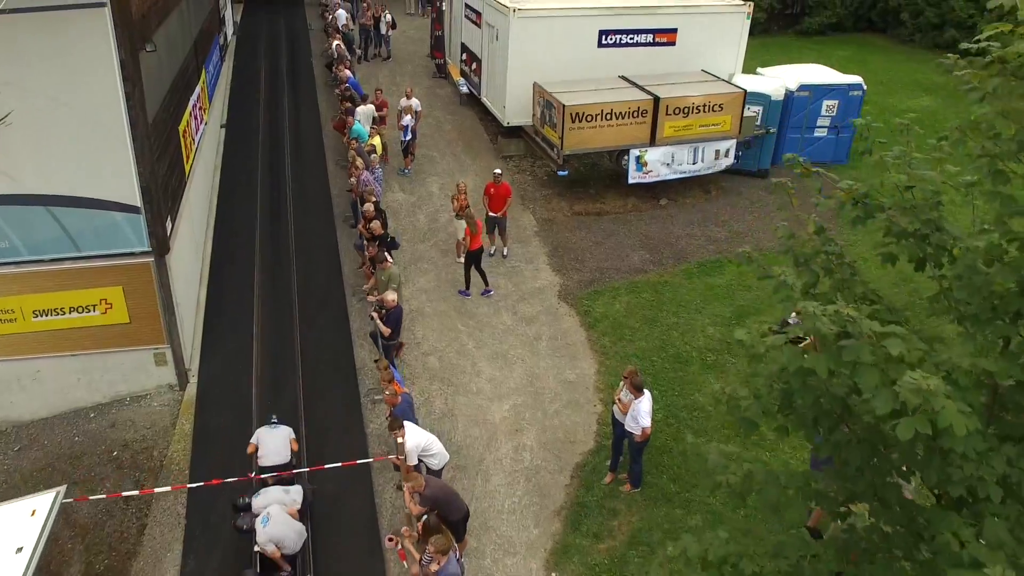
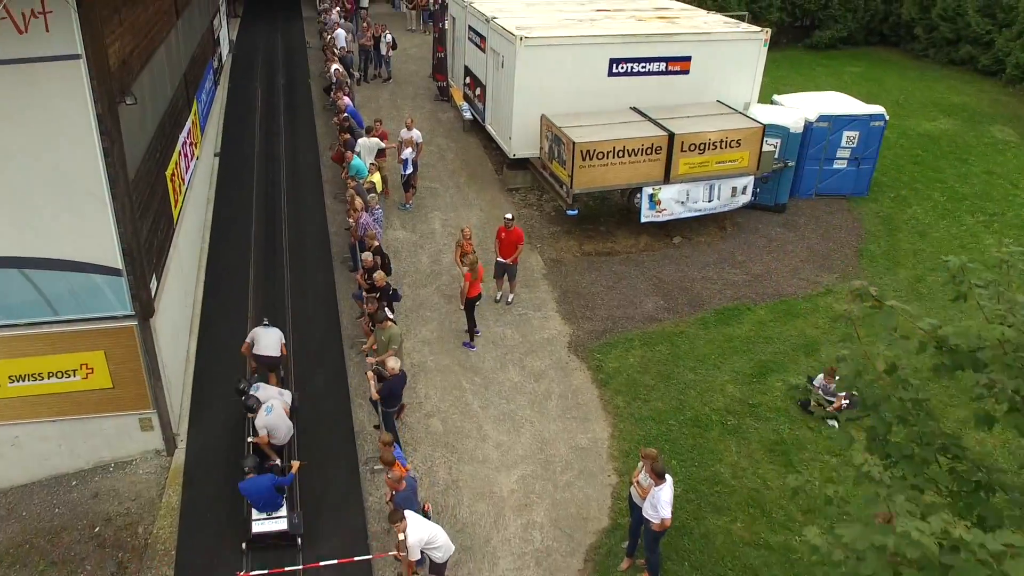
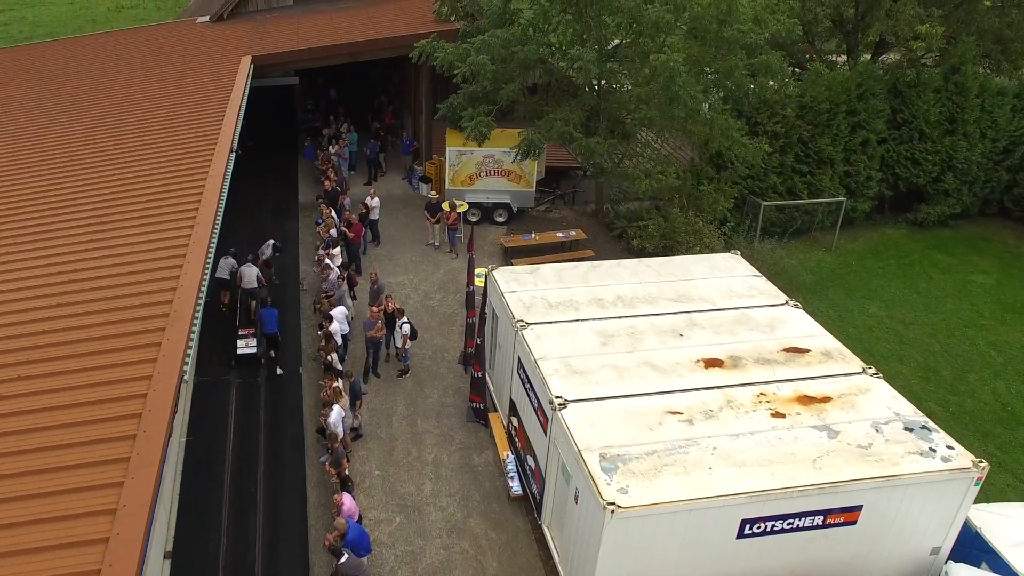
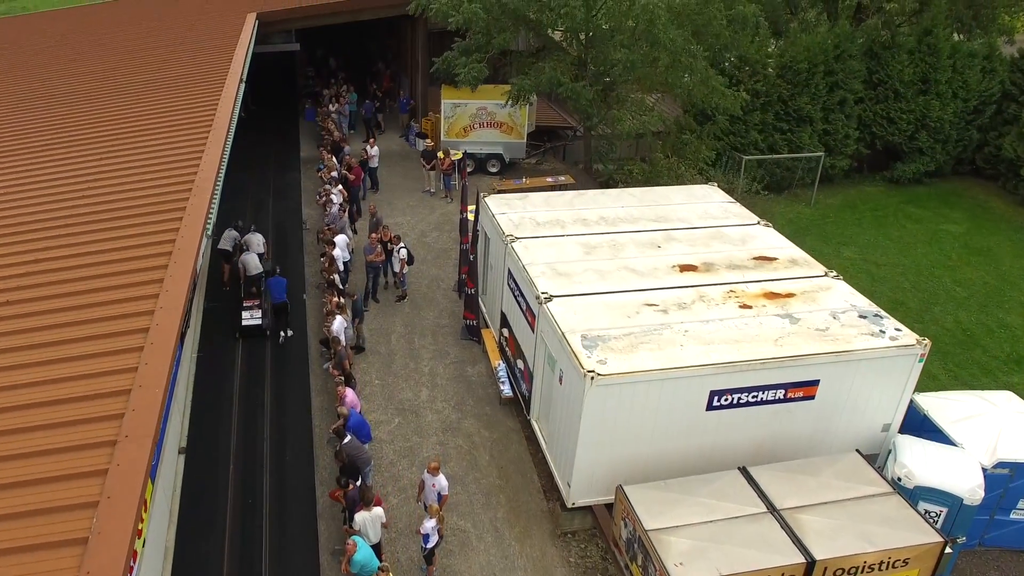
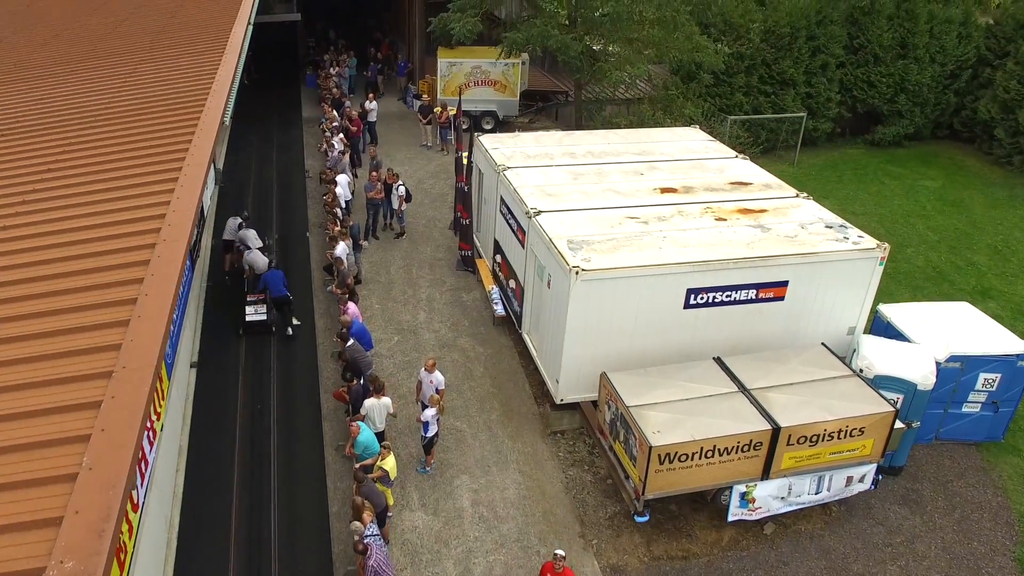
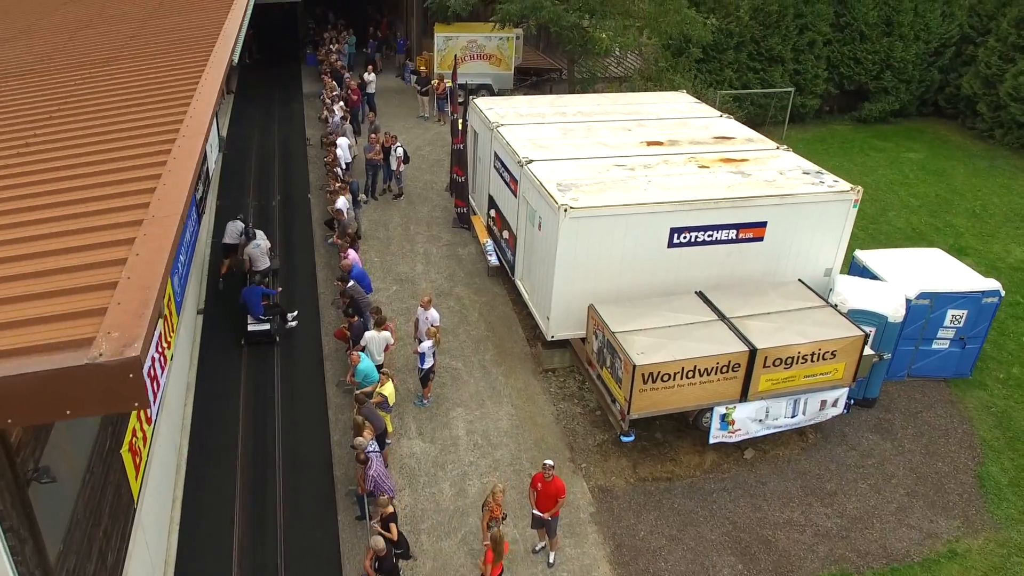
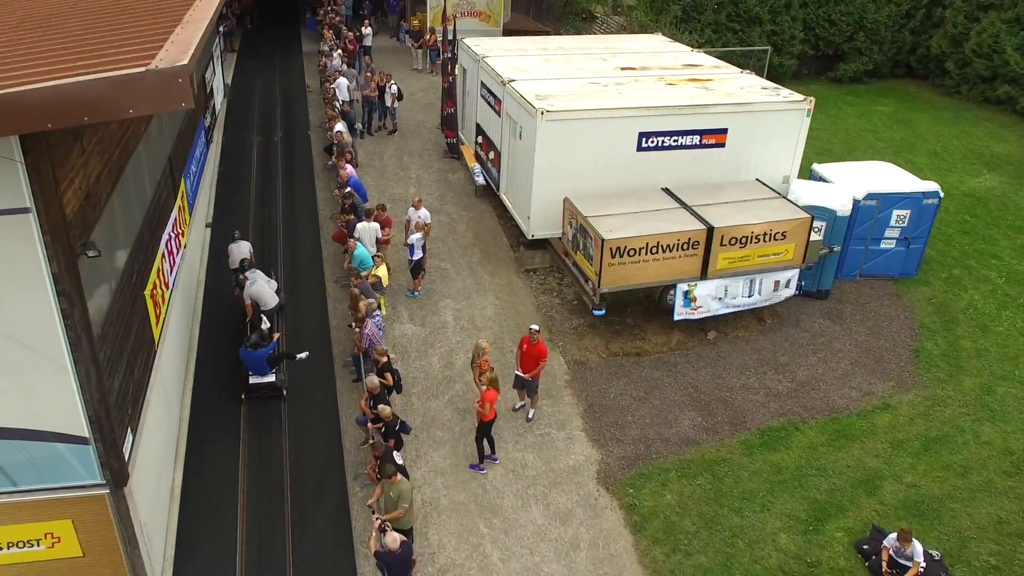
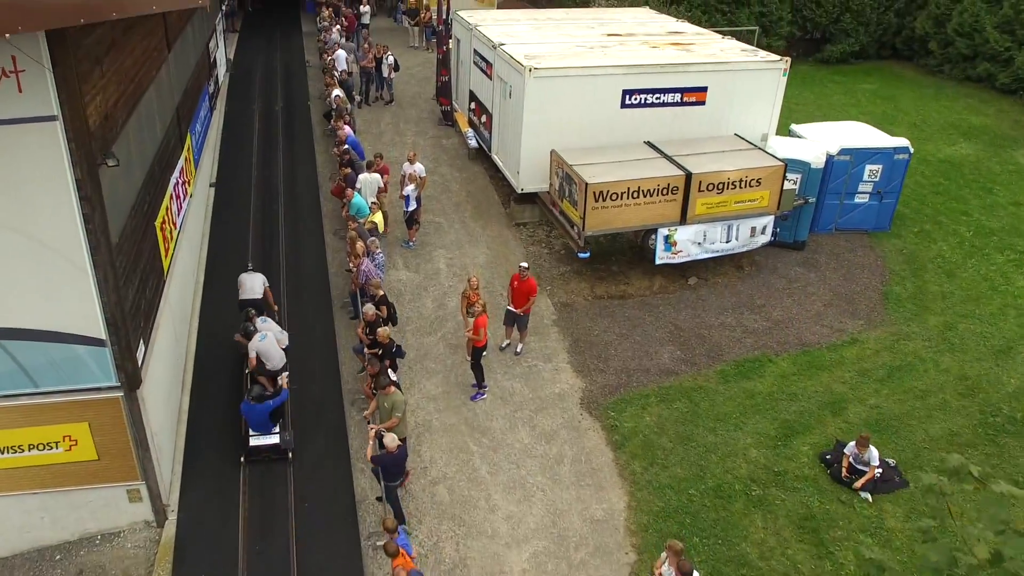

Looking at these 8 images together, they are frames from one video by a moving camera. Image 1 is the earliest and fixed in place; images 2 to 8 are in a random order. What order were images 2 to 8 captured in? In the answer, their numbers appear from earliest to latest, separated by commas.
2, 8, 7, 6, 5, 4, 3
